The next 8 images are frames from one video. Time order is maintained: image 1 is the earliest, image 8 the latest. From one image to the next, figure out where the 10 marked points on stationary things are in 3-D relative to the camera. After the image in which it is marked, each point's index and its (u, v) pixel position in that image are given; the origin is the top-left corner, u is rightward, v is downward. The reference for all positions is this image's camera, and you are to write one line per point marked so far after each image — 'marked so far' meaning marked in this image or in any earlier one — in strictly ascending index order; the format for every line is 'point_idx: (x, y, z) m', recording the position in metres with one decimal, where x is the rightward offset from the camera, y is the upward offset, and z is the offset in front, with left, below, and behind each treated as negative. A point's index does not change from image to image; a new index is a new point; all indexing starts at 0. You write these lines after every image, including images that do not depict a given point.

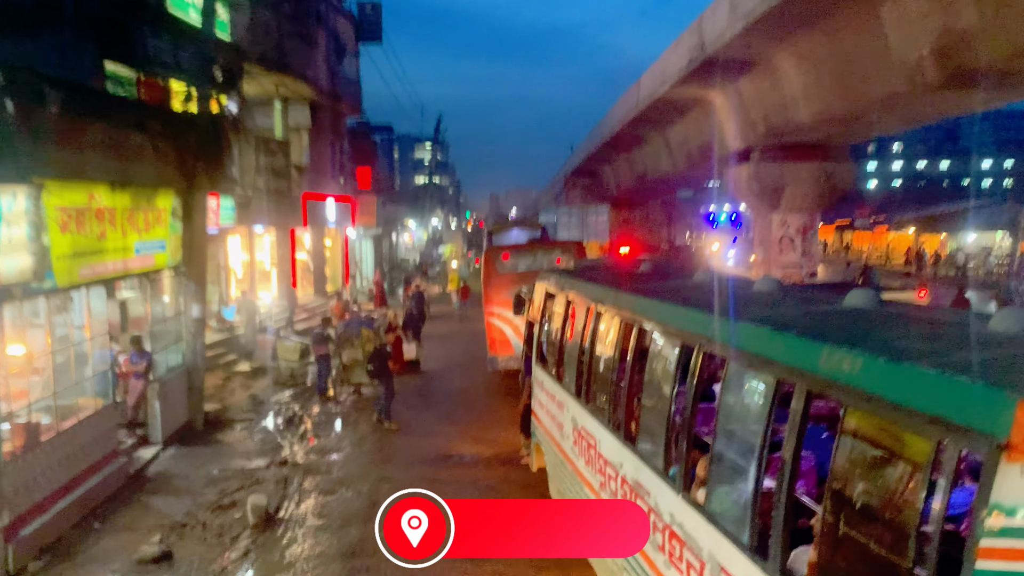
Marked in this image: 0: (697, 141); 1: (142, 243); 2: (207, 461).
0: (+4.9, +3.9, +18.7) m
1: (-4.1, +0.5, +7.7) m
2: (-3.4, -1.9, +7.7) m
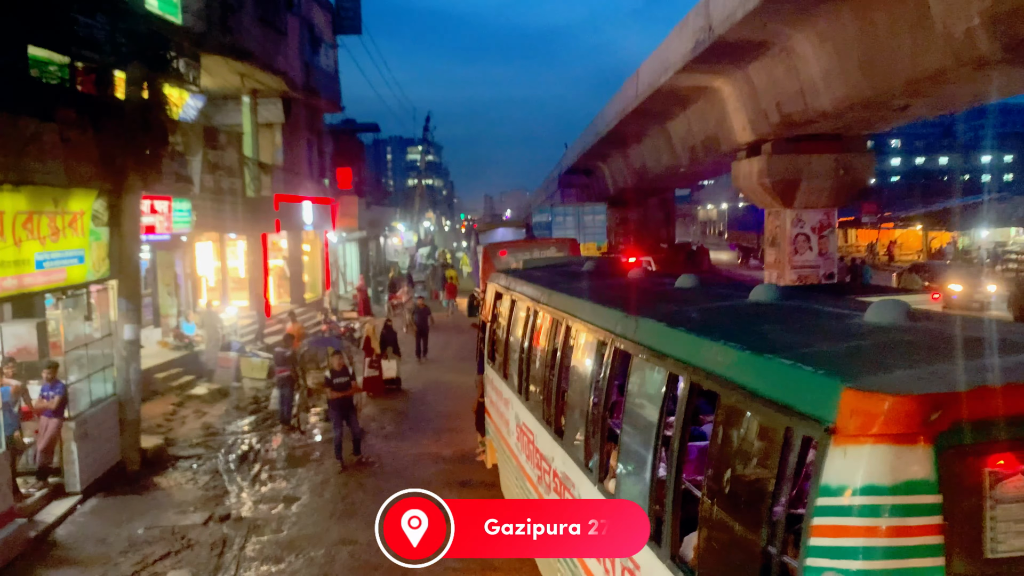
0: (+4.7, +3.8, +17.4) m
1: (-4.2, +0.3, +6.3) m
2: (-3.5, -2.1, +6.4) m
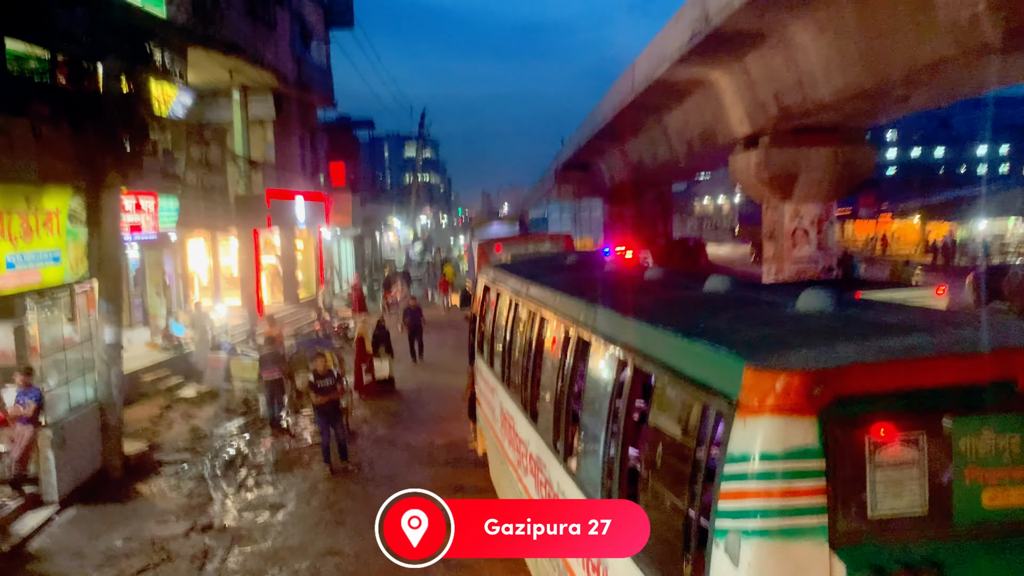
0: (+4.5, +3.9, +17.2) m
1: (-4.3, +0.3, +6.1) m
2: (-3.5, -2.1, +6.1) m
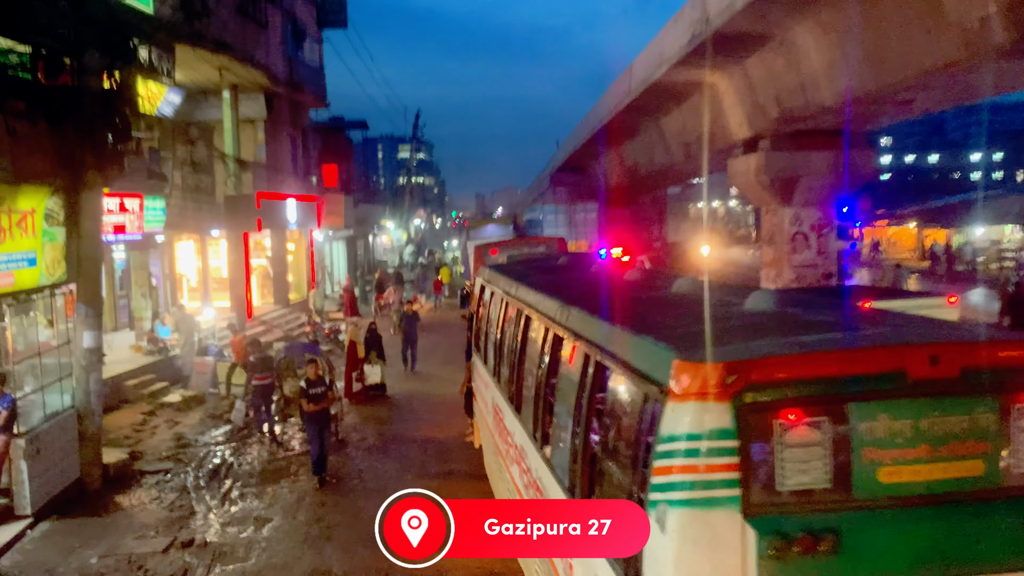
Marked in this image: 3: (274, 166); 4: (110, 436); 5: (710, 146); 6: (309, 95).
0: (+4.4, +3.8, +17.0) m
1: (-4.3, +0.3, +5.8) m
2: (-3.6, -2.1, +5.9) m
3: (-6.3, +3.2, +18.5) m
4: (-4.9, -1.8, +8.5) m
5: (+5.0, +3.6, +17.6) m
6: (-5.6, +5.3, +19.2) m
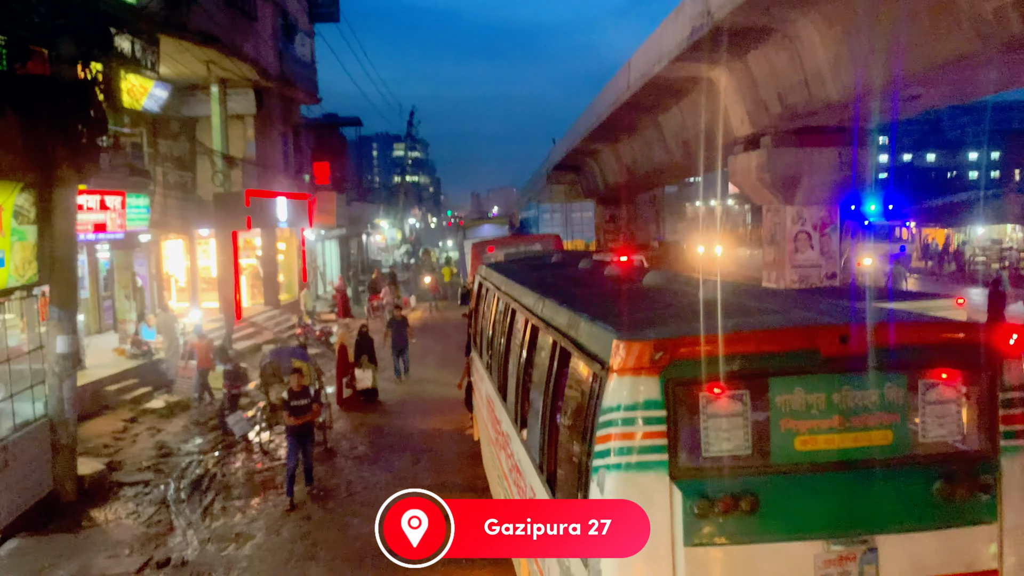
0: (+4.3, +3.8, +16.7) m
1: (-4.4, +0.2, +5.4) m
2: (-3.6, -2.2, +5.5) m
3: (-6.4, +3.2, +18.1) m
4: (-4.9, -1.8, +8.1) m
5: (+4.9, +3.6, +17.3) m
6: (-5.7, +5.3, +18.8) m
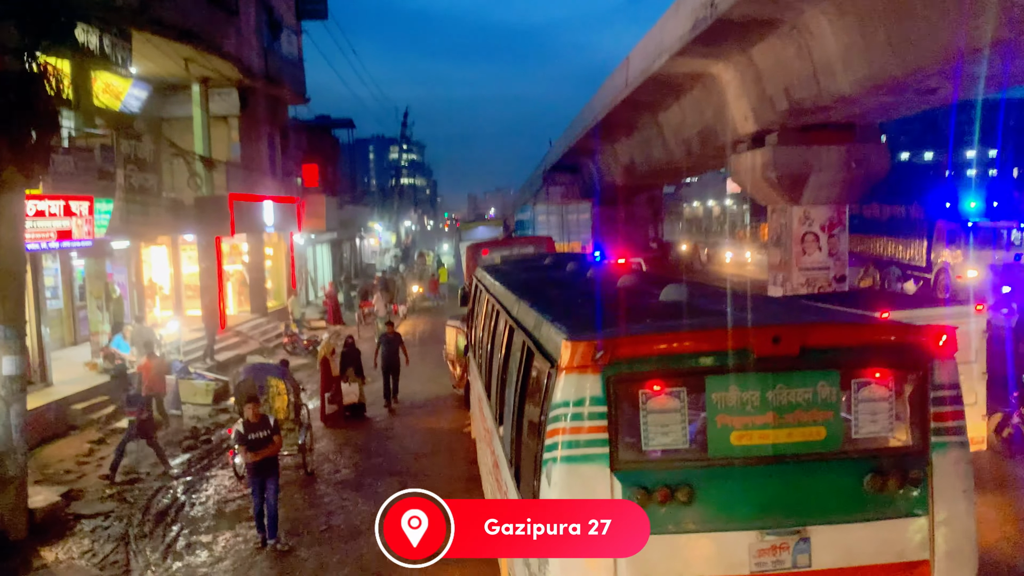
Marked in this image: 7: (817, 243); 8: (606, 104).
0: (+4.2, +3.7, +16.1) m
1: (-4.4, +0.1, +4.8) m
2: (-3.6, -2.3, +4.9) m
3: (-6.5, +3.1, +17.5) m
4: (-5.0, -2.0, +7.5) m
5: (+4.8, +3.5, +16.7) m
6: (-5.9, +5.2, +18.2) m
7: (+6.1, +0.9, +13.9) m
8: (+2.4, +4.6, +17.3) m
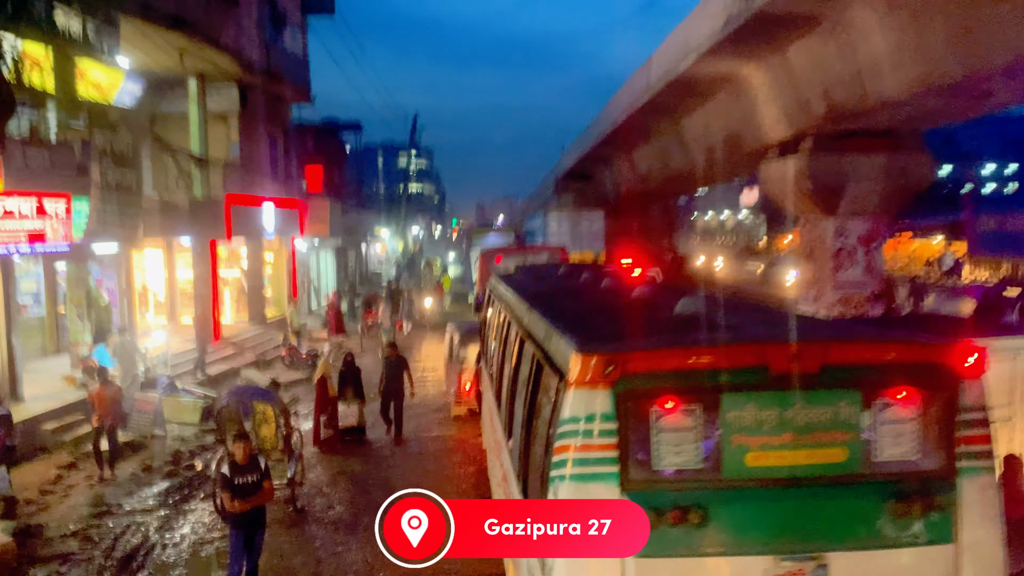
0: (+4.5, +3.4, +15.3) m
1: (-4.2, +0.1, +4.0) m
2: (-3.5, -2.3, +4.0) m
3: (-6.2, +2.9, +16.8) m
4: (-4.8, -2.0, +6.7) m
5: (+5.1, +3.2, +15.9) m
6: (-5.5, +5.0, +17.5) m
7: (+6.3, +0.6, +13.0) m
8: (+2.7, +4.3, +16.4) m
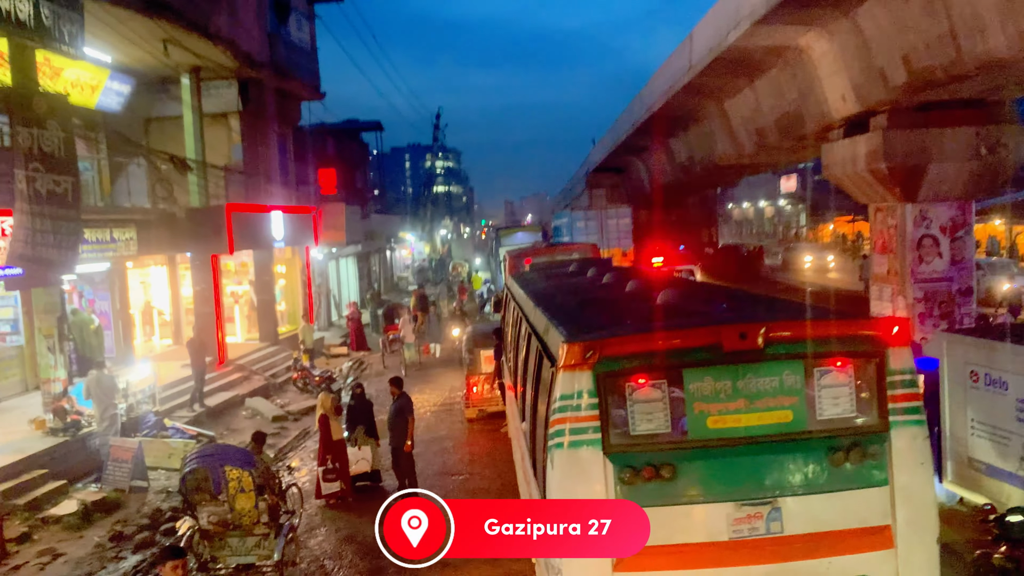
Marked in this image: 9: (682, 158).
0: (+5.1, +3.4, +13.6) m
1: (-4.1, -0.2, +2.8) m
2: (-3.2, -2.6, +2.7) m
3: (-5.6, +2.6, +15.6) m
4: (-4.5, -2.3, +5.4) m
5: (+5.7, +3.2, +14.2) m
6: (-4.9, +4.7, +16.3) m
7: (+6.9, +0.6, +11.3) m
8: (+3.3, +4.2, +14.8) m
9: (+5.0, +3.6, +19.3) m
